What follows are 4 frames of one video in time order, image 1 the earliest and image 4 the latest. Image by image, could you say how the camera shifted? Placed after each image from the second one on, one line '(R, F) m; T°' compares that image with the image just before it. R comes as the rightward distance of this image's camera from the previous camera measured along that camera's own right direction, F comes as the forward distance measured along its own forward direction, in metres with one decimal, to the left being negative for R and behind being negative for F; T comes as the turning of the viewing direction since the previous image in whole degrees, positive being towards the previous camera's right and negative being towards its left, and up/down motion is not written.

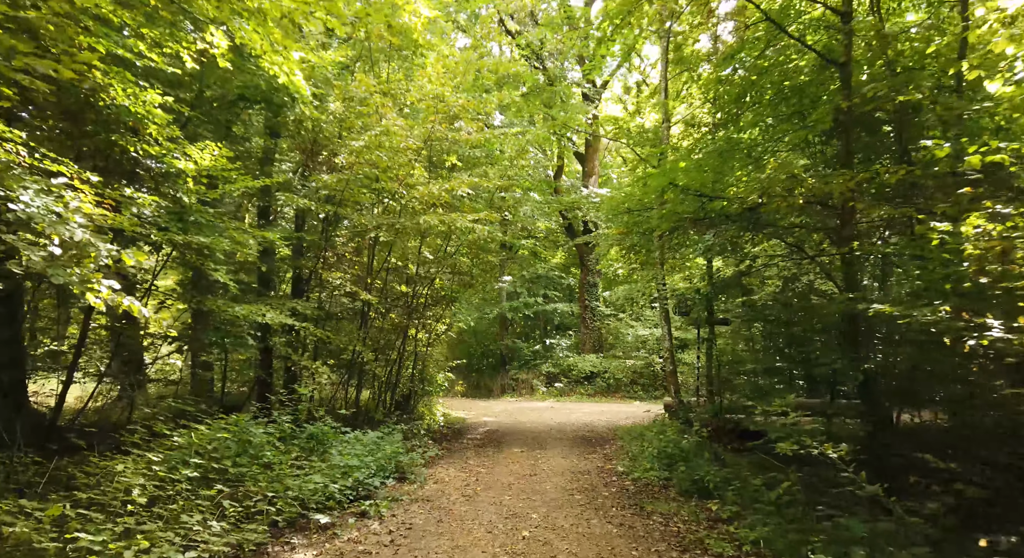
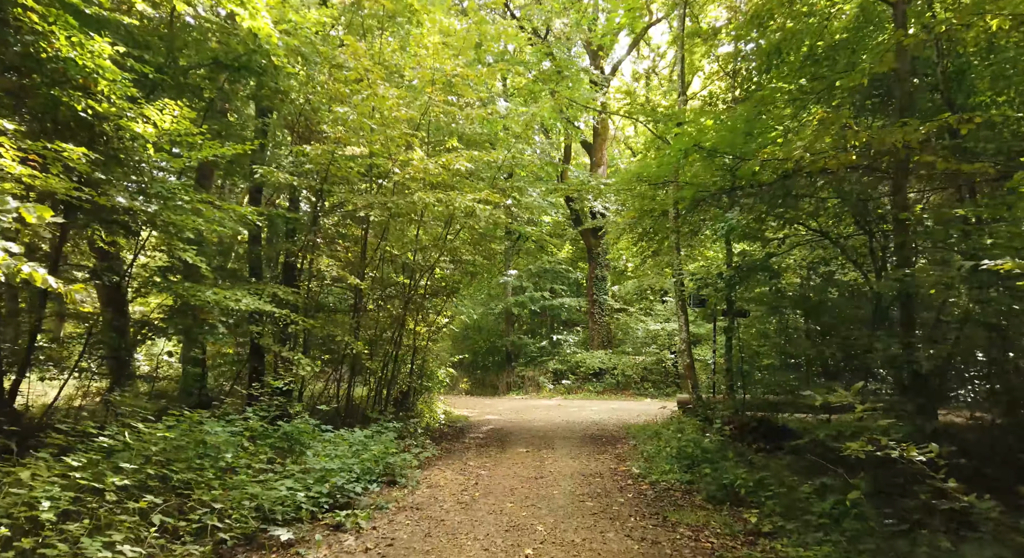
(0.0, +0.9) m; -1°
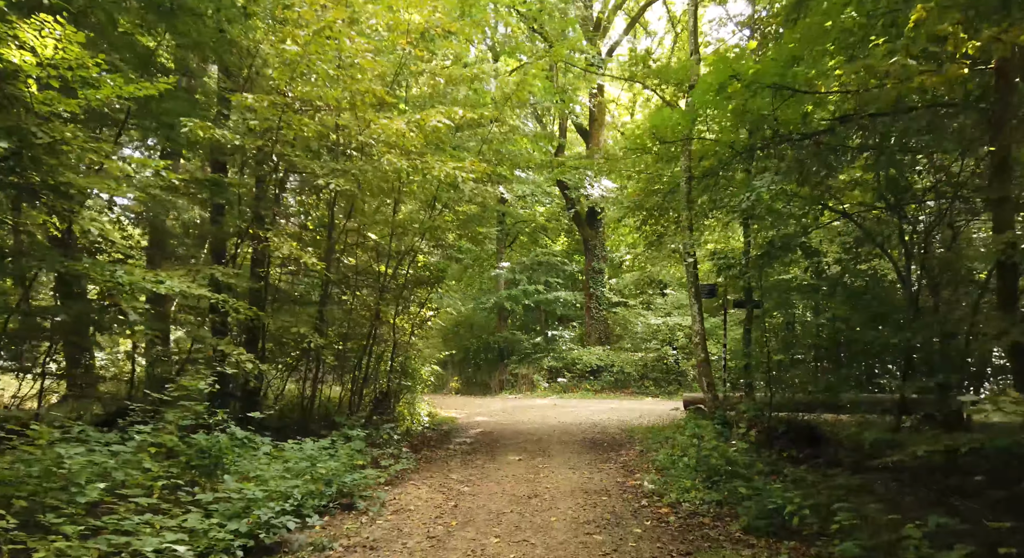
(+0.1, +1.4) m; 0°
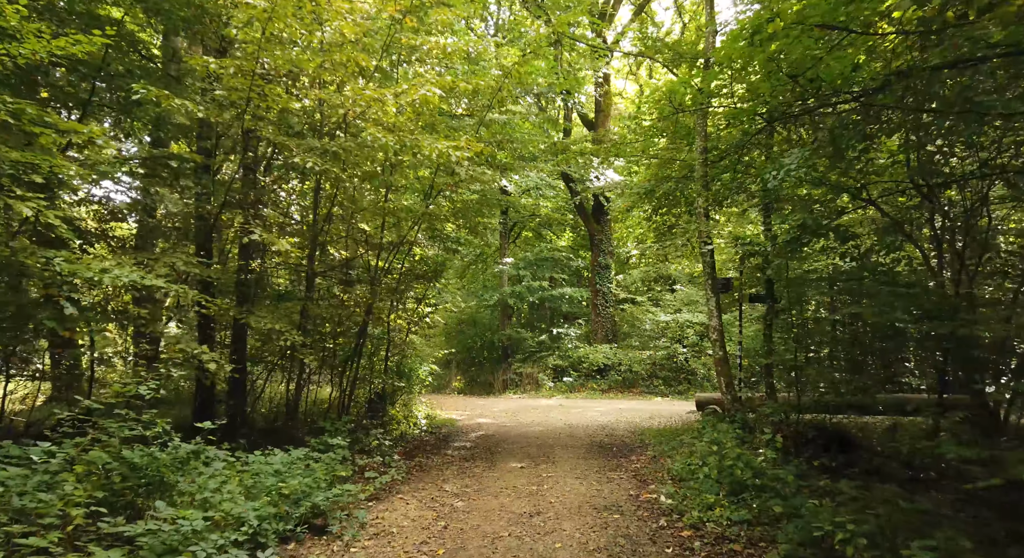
(+0.1, +0.8) m; 0°
